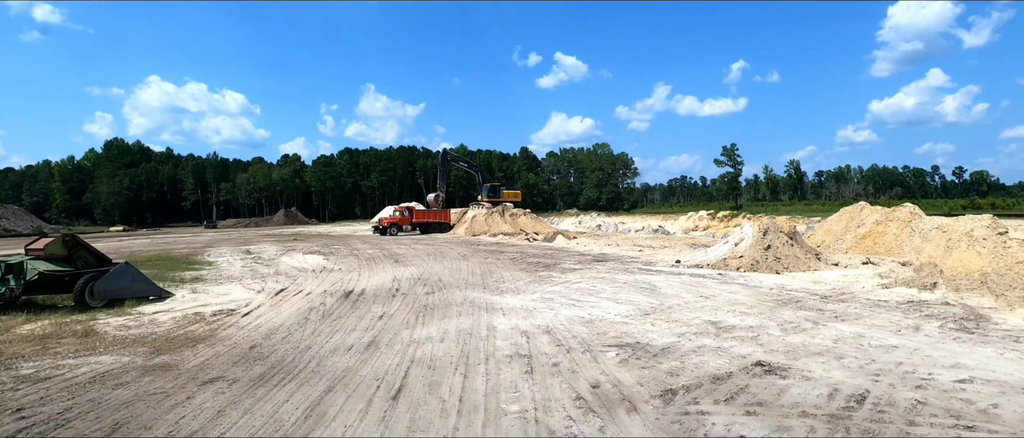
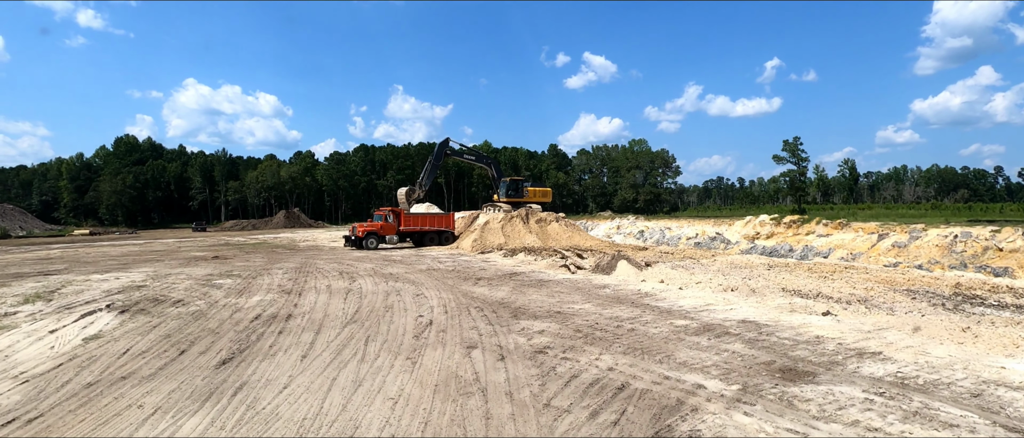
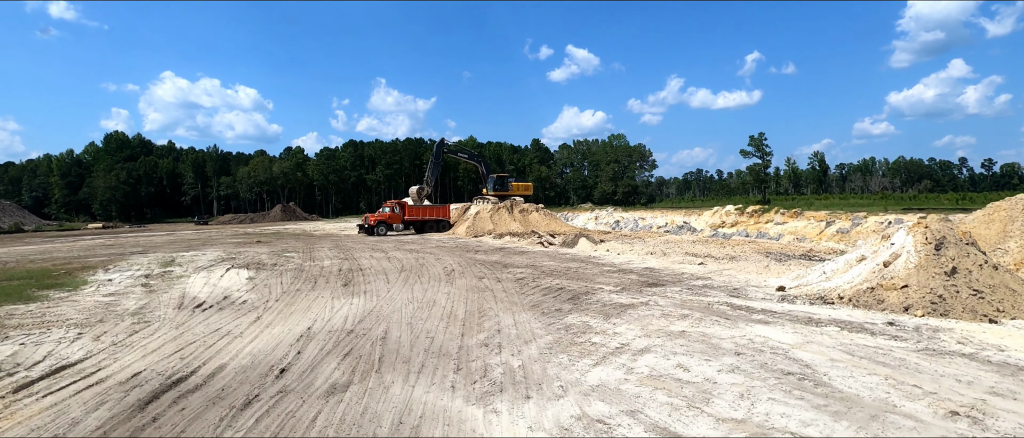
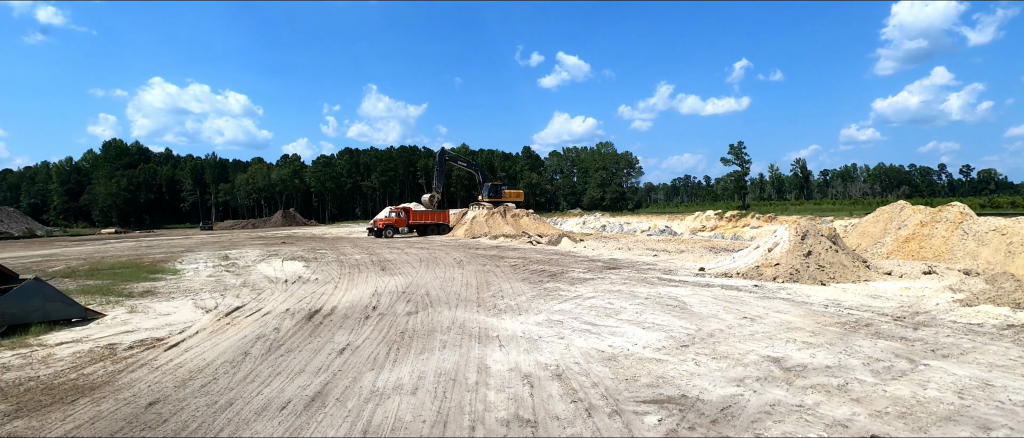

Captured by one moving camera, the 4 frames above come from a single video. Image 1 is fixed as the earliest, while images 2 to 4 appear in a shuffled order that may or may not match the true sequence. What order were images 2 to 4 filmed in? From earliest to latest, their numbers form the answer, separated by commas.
4, 3, 2
